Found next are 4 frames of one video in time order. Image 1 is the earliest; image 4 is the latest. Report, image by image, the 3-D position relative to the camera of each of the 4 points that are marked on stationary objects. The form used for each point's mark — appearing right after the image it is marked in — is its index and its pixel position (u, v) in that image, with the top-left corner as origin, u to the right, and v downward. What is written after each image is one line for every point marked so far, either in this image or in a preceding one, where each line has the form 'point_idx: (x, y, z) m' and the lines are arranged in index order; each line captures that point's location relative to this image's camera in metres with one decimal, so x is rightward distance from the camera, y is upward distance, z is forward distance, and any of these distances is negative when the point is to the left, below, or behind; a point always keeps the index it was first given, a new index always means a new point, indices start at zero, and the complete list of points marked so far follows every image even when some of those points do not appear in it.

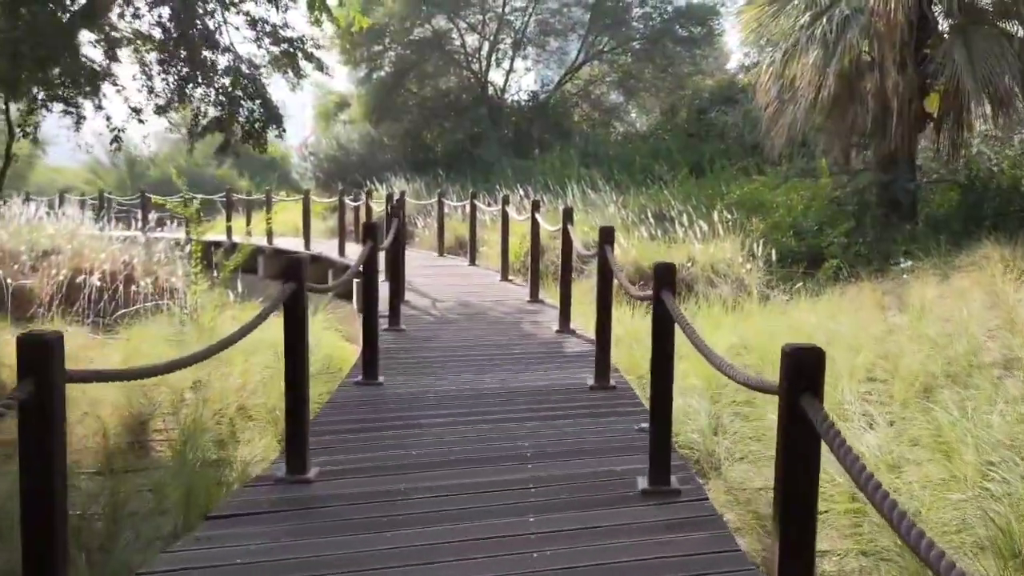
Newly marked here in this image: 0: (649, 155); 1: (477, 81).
0: (+2.8, +2.8, +17.2) m
1: (-0.8, +4.9, +19.6) m
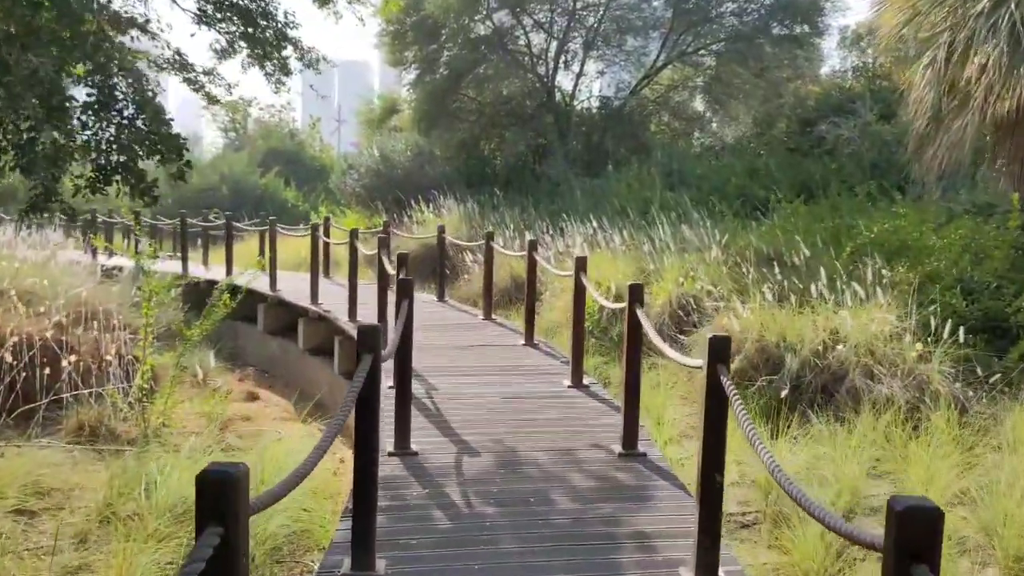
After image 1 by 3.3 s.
0: (+4.1, +2.0, +14.5) m
1: (+0.6, +4.2, +17.2) m
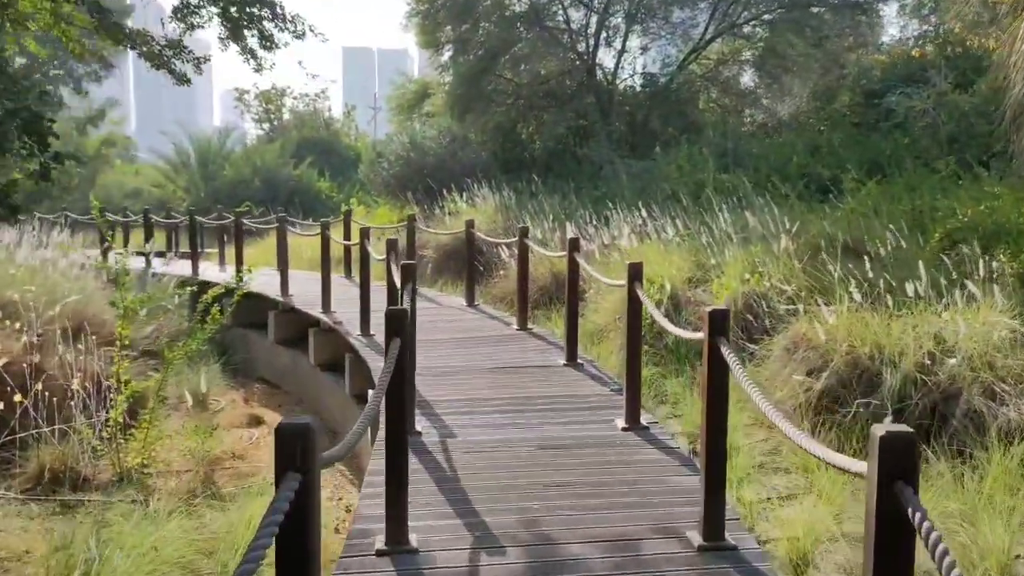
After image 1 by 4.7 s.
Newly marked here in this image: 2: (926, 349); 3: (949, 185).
0: (+4.7, +2.2, +13.2) m
1: (+1.4, +4.4, +16.0) m
2: (+2.6, -0.4, +5.2) m
3: (+5.5, +1.3, +10.4) m
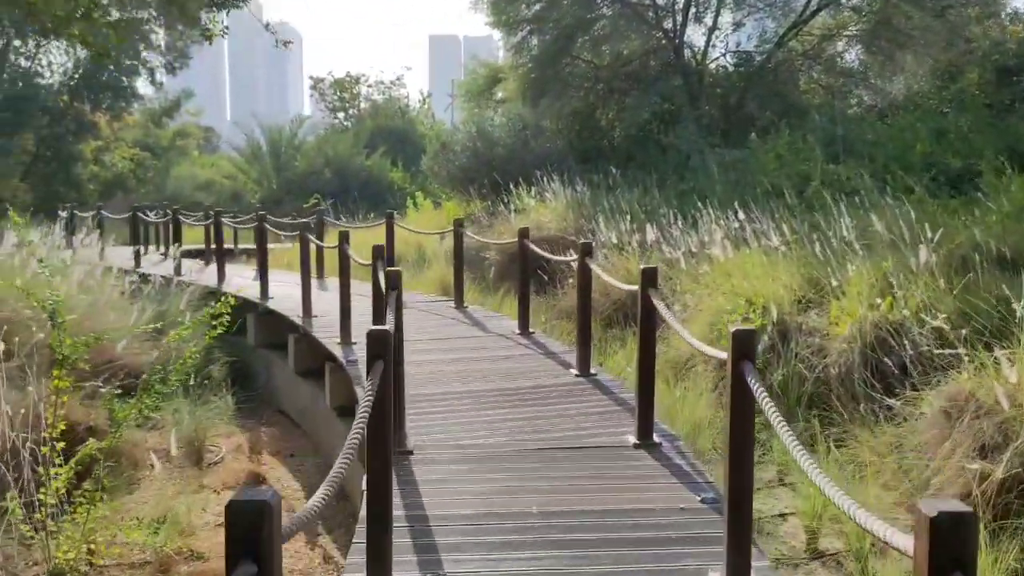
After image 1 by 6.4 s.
0: (+5.8, +2.1, +11.3) m
1: (+2.7, +4.4, +14.4) m
2: (+2.9, -0.6, +3.6) m
3: (+6.3, +1.1, +8.4) m
